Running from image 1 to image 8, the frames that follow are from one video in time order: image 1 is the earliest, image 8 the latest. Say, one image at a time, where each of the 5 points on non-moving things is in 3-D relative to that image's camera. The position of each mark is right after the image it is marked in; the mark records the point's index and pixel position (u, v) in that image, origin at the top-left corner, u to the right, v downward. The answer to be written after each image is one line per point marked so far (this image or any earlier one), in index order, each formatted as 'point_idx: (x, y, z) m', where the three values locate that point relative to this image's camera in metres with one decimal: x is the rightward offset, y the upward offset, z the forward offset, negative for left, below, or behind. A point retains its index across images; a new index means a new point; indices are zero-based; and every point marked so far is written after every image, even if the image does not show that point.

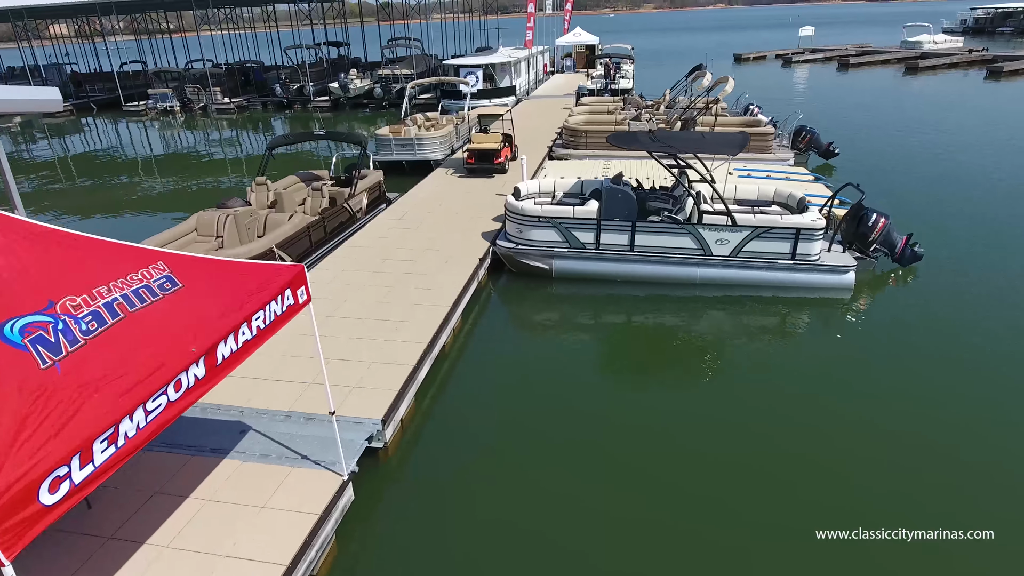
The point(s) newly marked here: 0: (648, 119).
0: (+4.2, +5.1, +19.6) m
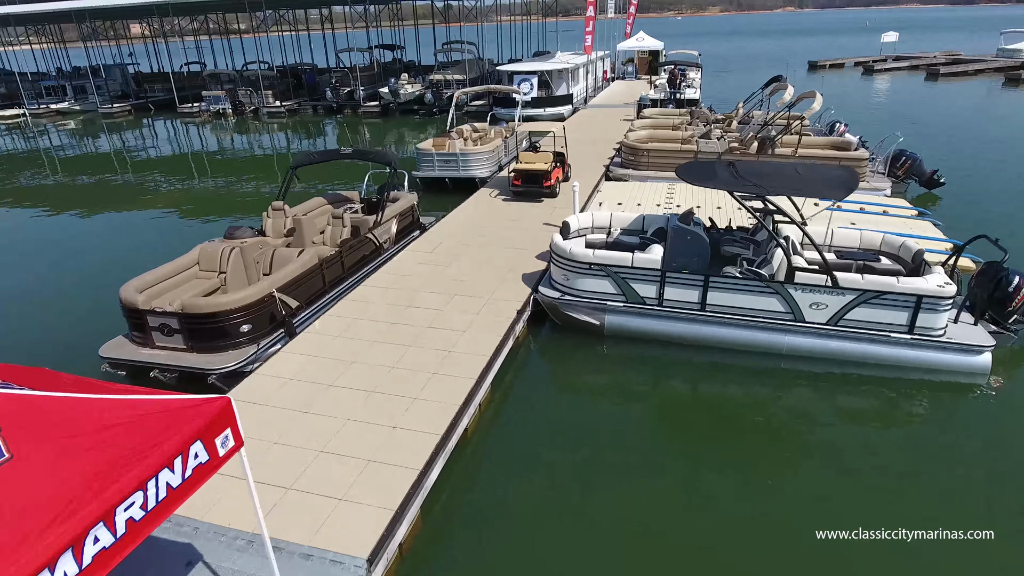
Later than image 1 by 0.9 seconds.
0: (+5.7, +4.1, +17.5) m
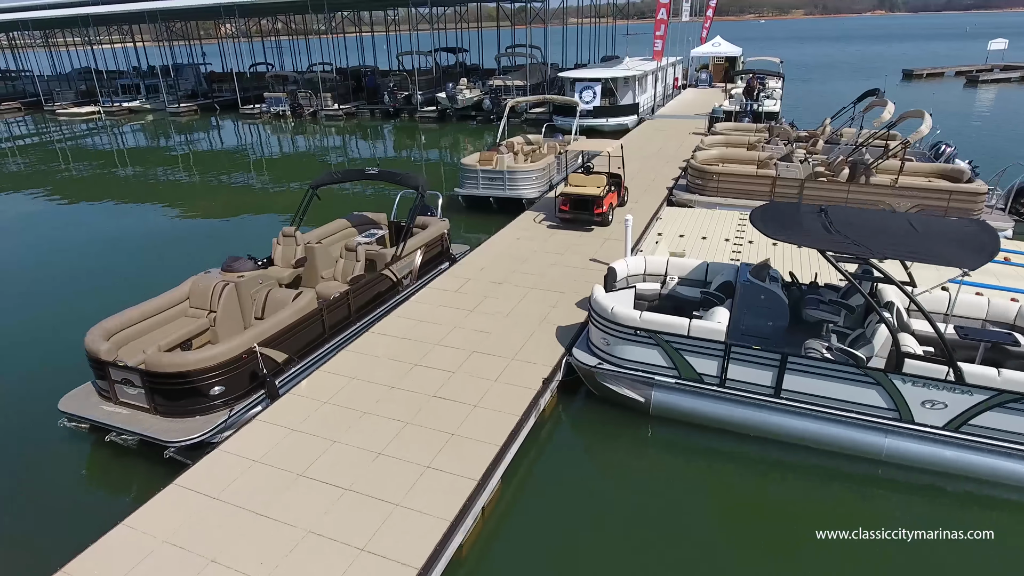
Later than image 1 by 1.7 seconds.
0: (+7.0, +3.1, +15.4) m
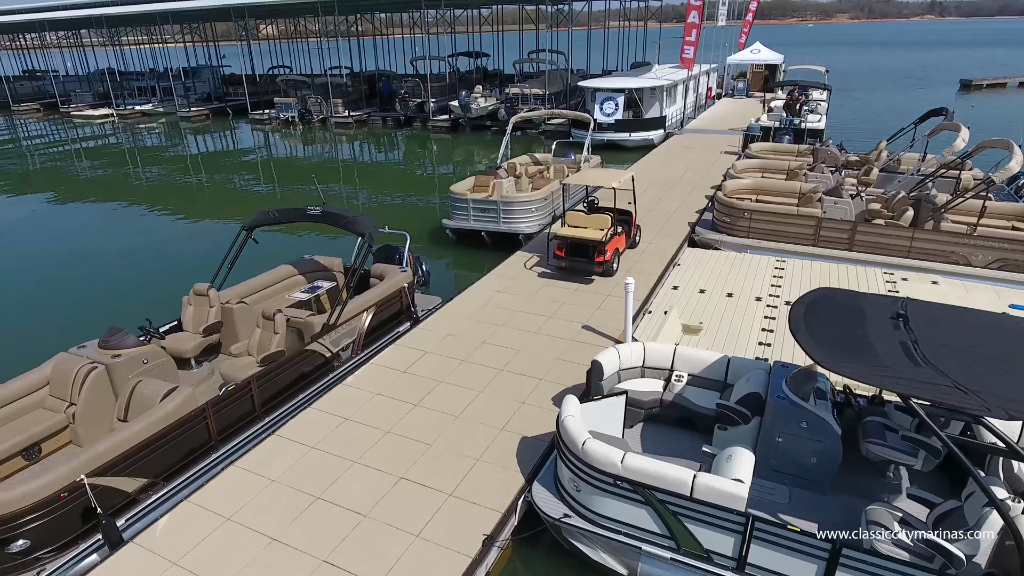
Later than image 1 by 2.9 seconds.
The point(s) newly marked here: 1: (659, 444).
0: (+6.9, +1.9, +12.9) m
1: (+1.4, -1.5, +6.1) m
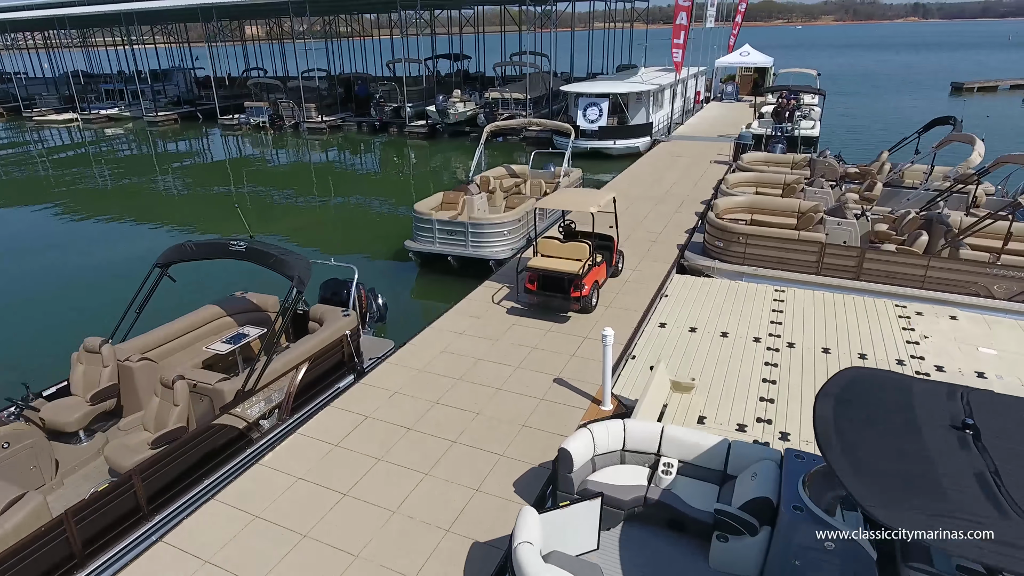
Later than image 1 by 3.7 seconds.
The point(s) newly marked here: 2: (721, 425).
0: (+6.3, +1.3, +11.7) m
1: (+1.0, -2.0, +4.9) m
2: (+2.2, -1.5, +6.8) m
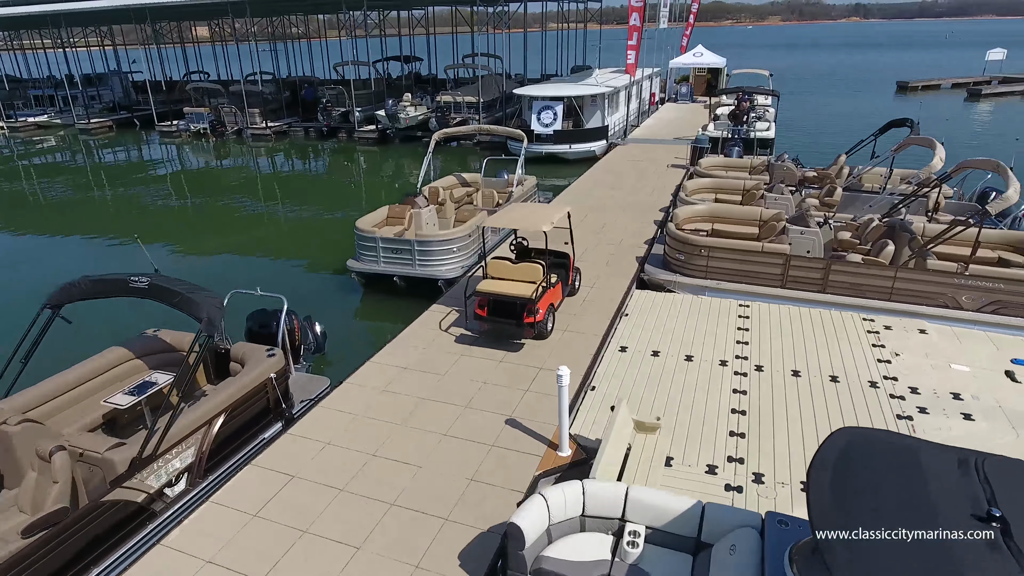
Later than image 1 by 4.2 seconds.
0: (+5.4, +1.2, +11.3) m
1: (+0.6, -2.4, +4.2) m
2: (+1.7, -1.7, +6.2) m
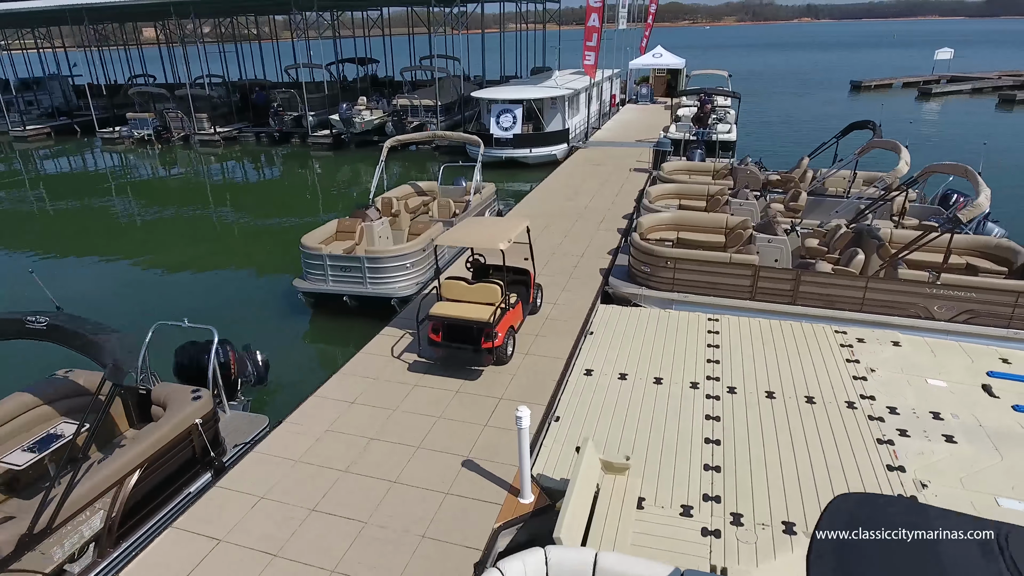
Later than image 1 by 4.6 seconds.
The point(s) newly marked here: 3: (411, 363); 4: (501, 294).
0: (+4.7, +1.0, +11.0) m
1: (+0.4, -2.6, +3.6) m
2: (+1.3, -2.0, +5.7) m
3: (-1.3, -1.0, +8.1) m
4: (-0.1, -0.1, +7.9) m
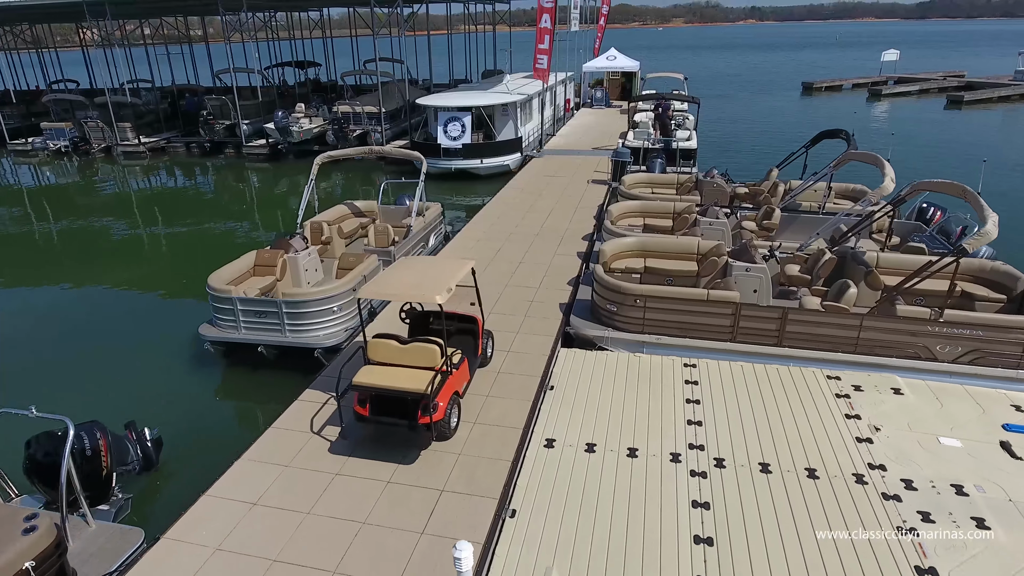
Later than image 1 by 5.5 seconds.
0: (+3.9, +0.5, +9.9) m
1: (+0.1, -3.2, +2.2) m
2: (+1.0, -2.5, +4.4) m
3: (-1.8, -1.6, +6.6) m
4: (-0.7, -0.7, +6.5) m
